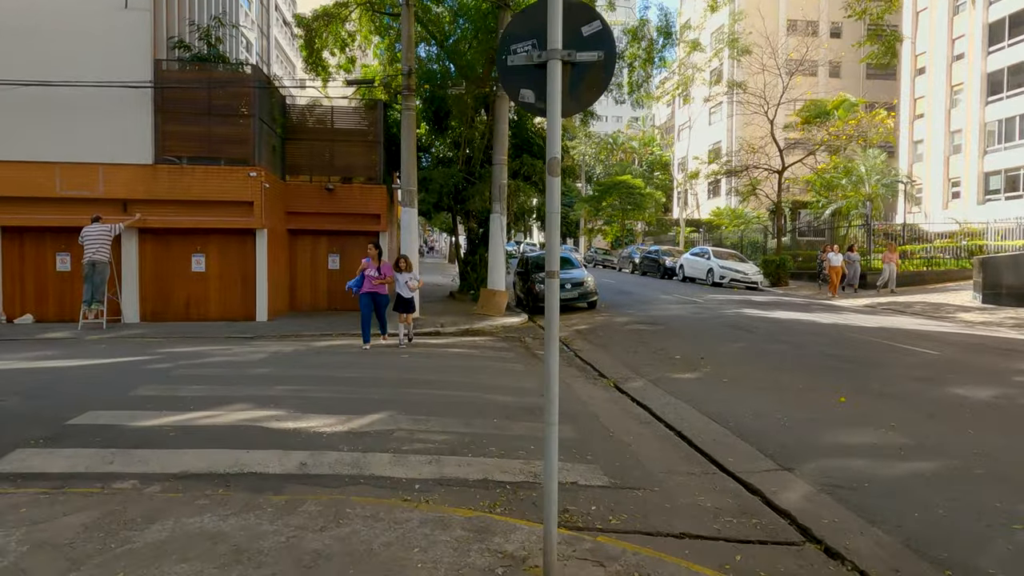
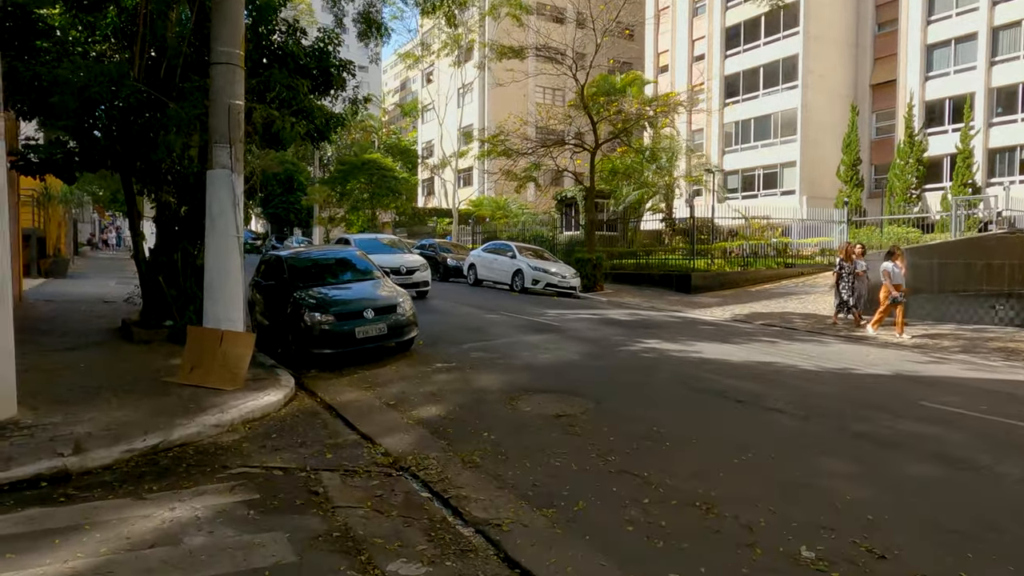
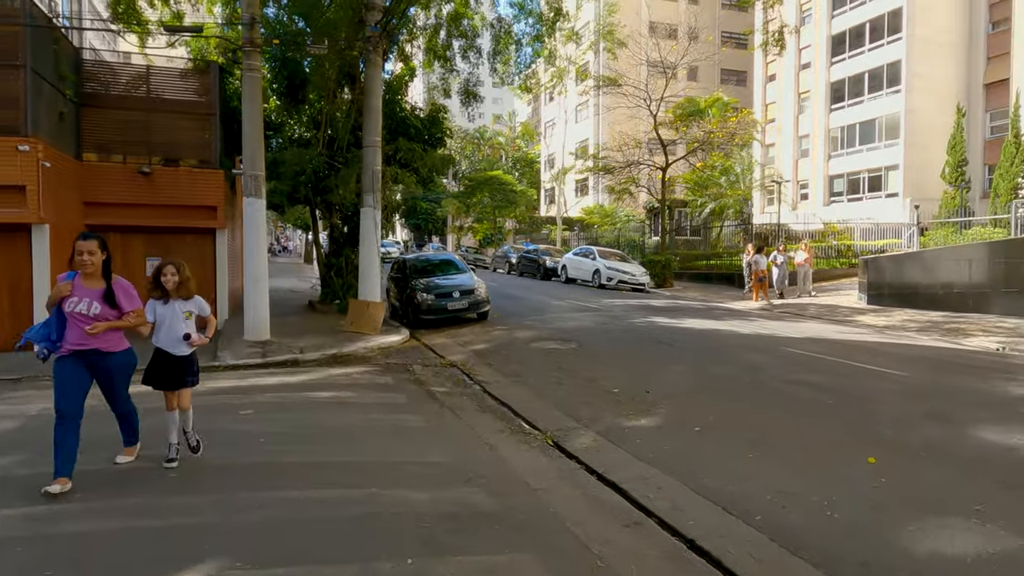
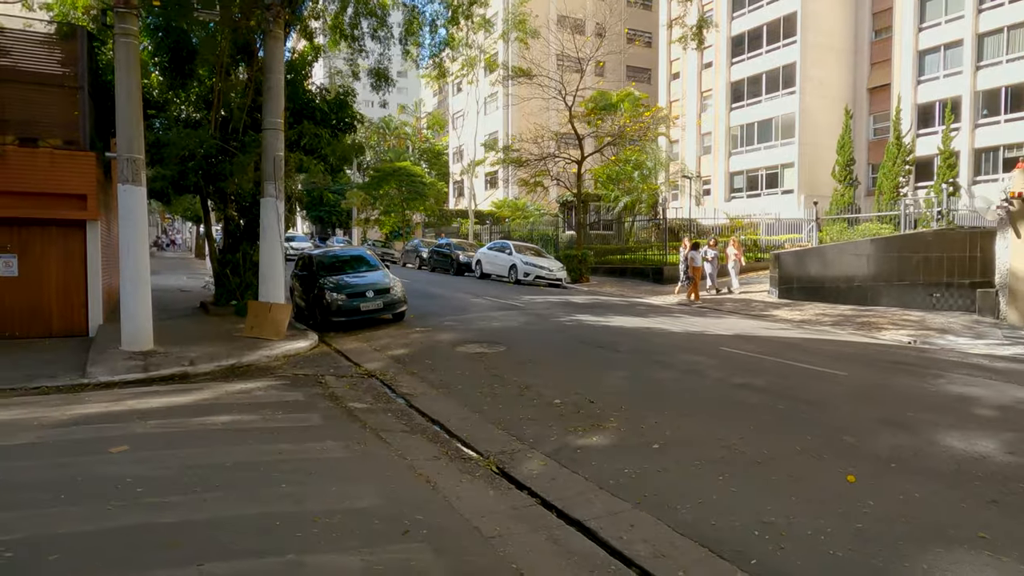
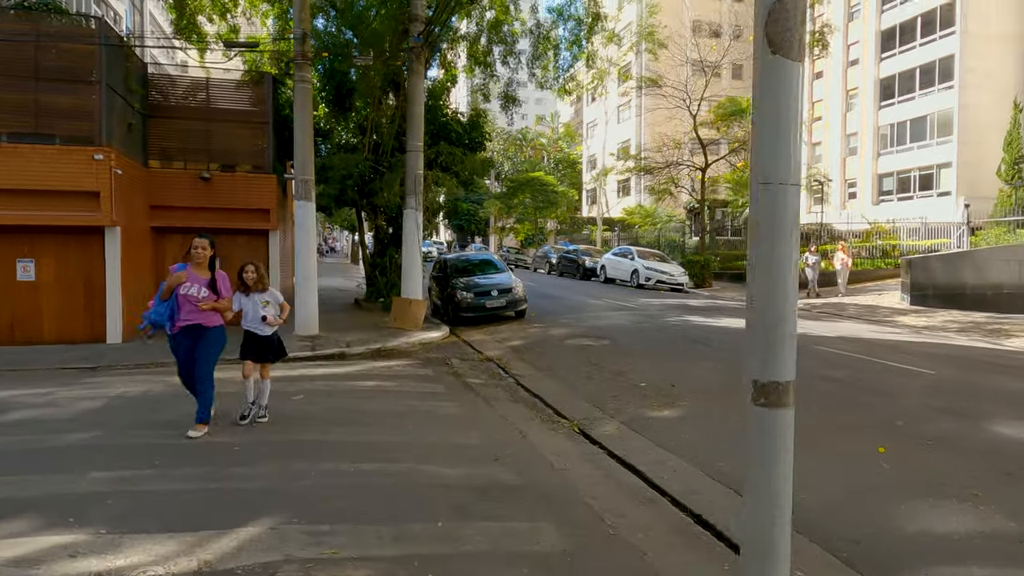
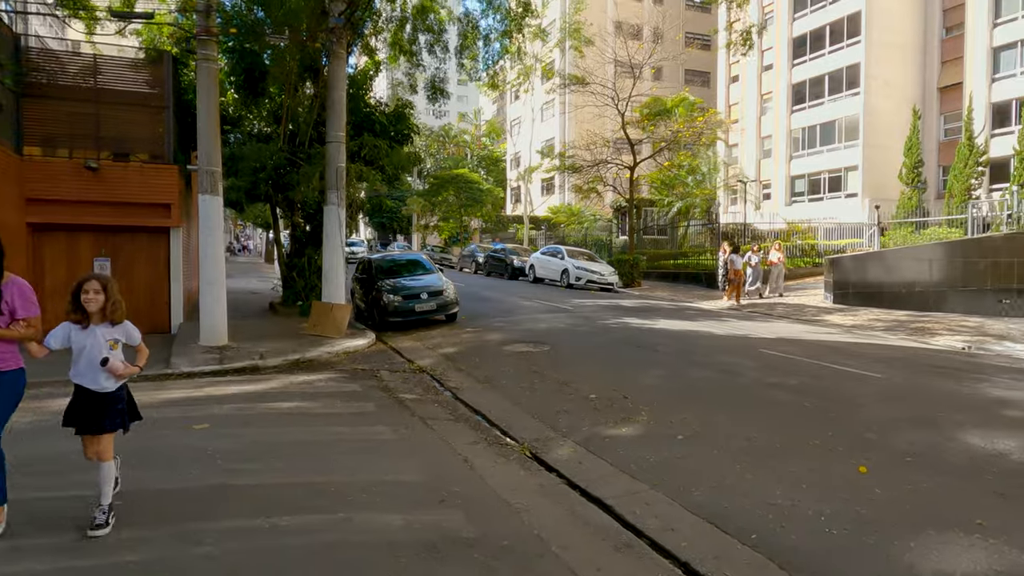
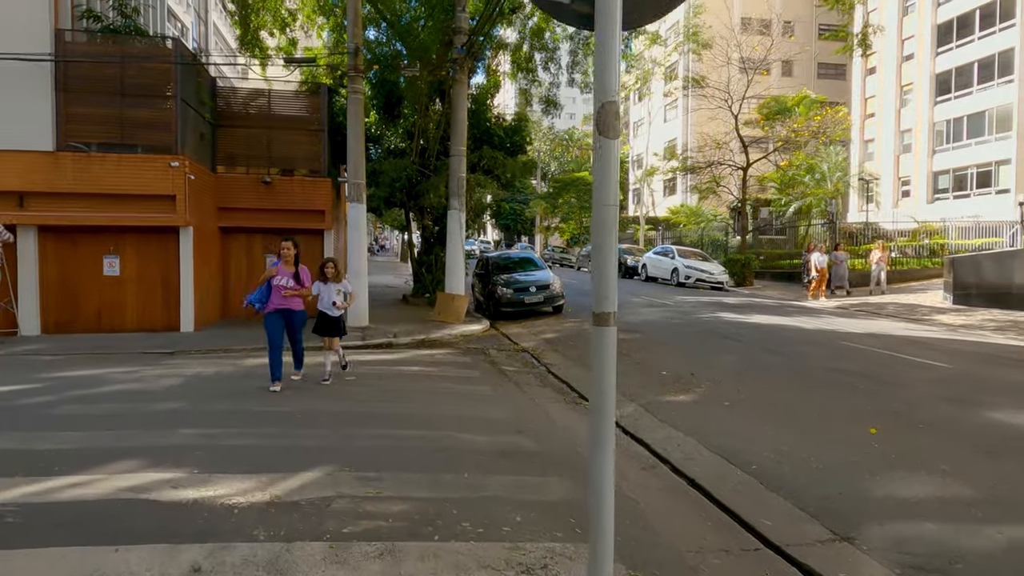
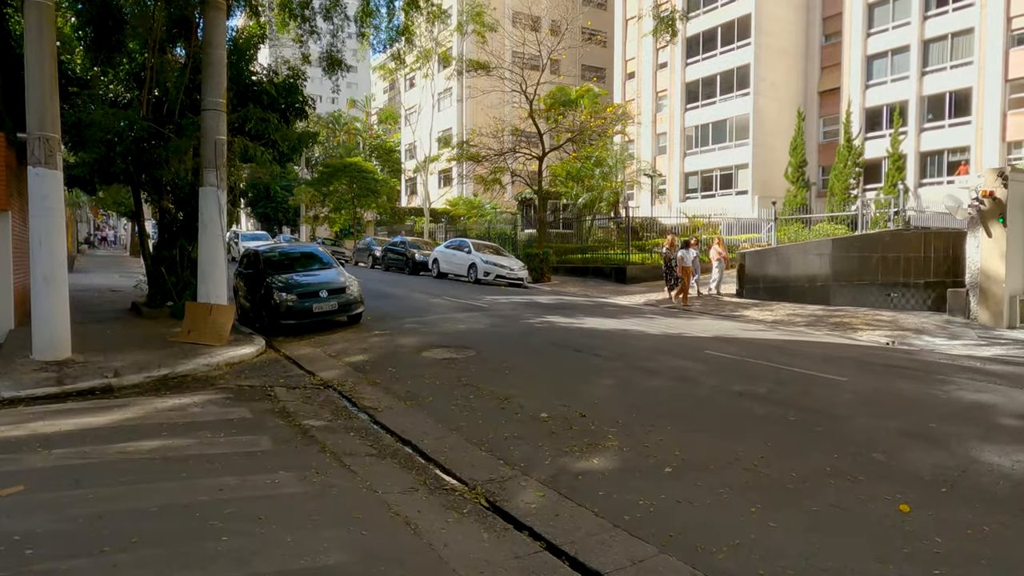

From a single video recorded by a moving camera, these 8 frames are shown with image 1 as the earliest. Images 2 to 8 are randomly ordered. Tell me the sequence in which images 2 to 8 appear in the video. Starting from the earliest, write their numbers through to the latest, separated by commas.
7, 5, 3, 6, 4, 8, 2
